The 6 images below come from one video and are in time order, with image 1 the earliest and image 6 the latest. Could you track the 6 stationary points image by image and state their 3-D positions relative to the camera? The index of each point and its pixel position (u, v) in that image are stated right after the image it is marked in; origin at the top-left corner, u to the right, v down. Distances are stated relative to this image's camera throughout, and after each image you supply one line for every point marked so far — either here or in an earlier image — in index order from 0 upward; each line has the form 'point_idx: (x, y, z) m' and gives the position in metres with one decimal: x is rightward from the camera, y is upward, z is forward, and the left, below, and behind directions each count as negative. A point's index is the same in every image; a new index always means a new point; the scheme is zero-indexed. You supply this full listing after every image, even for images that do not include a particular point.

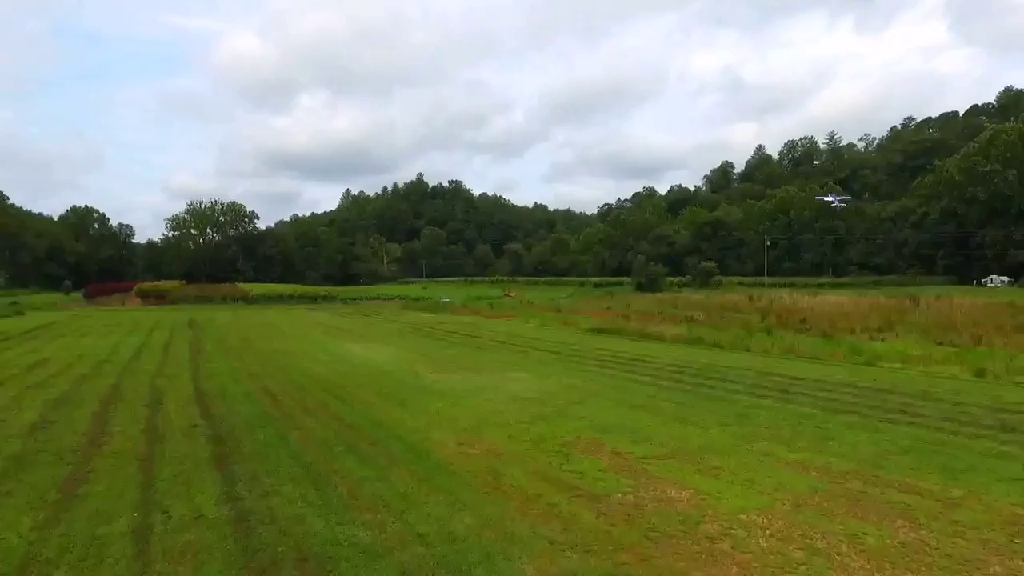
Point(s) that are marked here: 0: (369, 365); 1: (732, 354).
0: (-4.0, -2.2, +17.1) m
1: (+6.7, -2.0, +18.9) m
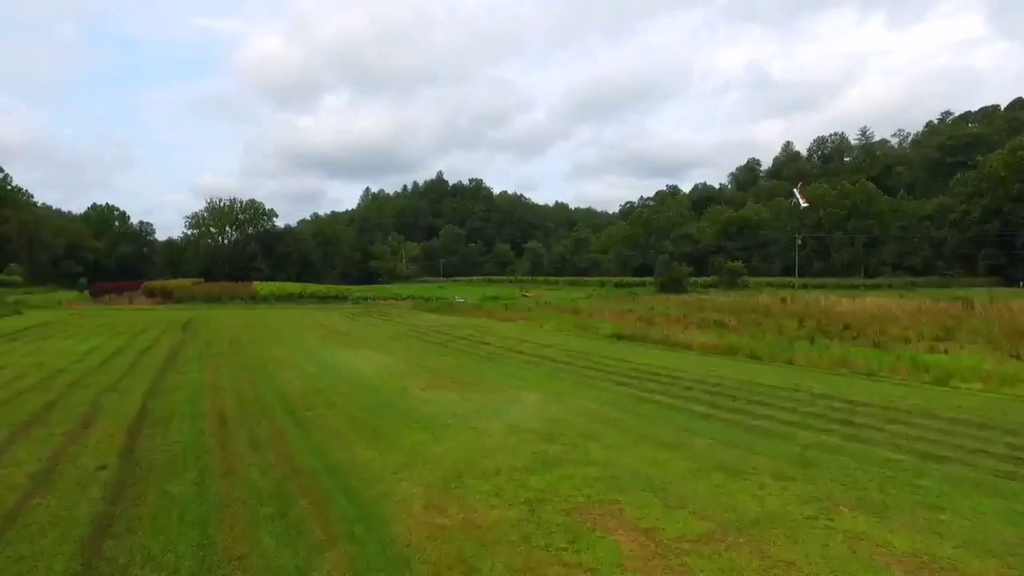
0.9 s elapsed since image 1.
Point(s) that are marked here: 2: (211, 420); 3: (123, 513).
0: (-3.9, -2.2, +14.9) m
1: (+7.0, -2.1, +16.4) m
2: (-5.2, -2.3, +10.6) m
3: (-4.0, -2.3, +6.3) m
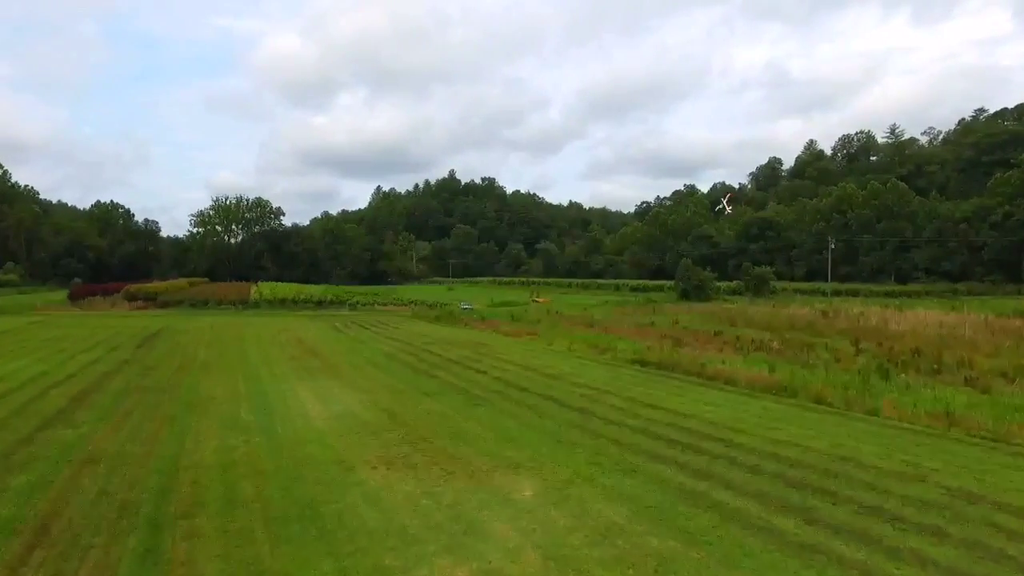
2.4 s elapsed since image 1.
0: (-4.0, -2.7, +11.0) m
1: (+6.9, -2.7, +12.3) m
2: (-5.4, -2.8, +6.7) m
3: (-4.3, -2.8, +2.4) m
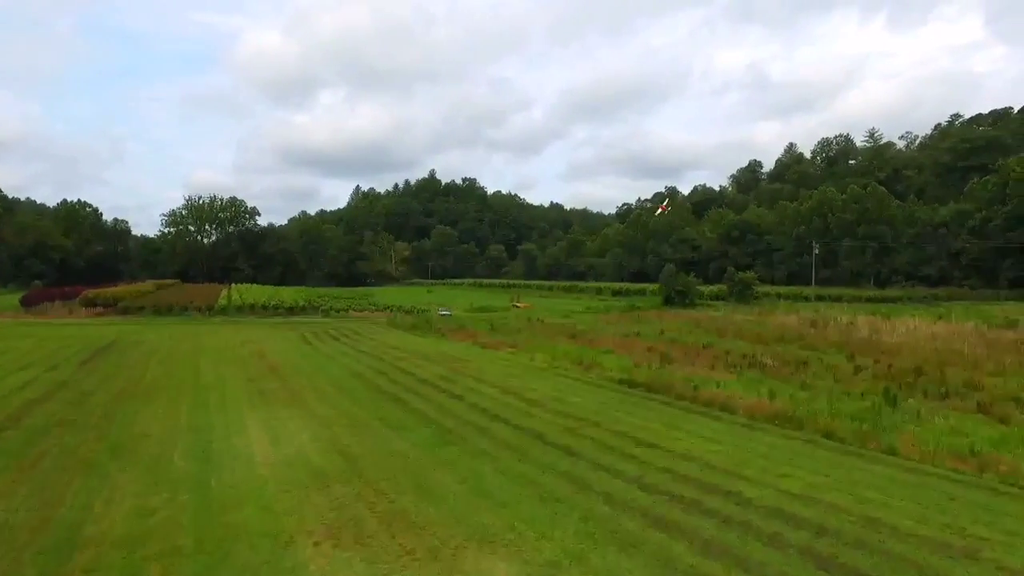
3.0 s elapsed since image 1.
0: (-4.4, -3.2, +9.3) m
1: (+6.4, -3.2, +10.9) m
2: (-5.7, -3.2, +5.0) m
3: (-4.5, -3.3, +0.7) m
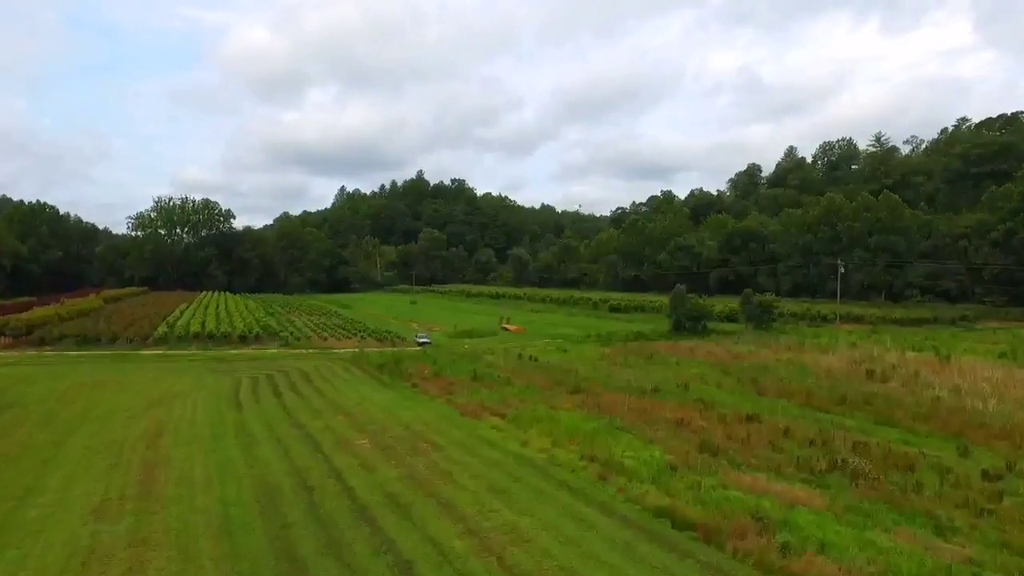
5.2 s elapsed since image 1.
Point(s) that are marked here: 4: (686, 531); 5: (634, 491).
0: (-4.6, -5.0, +2.6) m
1: (+6.2, -5.0, +4.3) m
2: (-5.8, -5.0, -1.8) m
3: (-4.5, -5.1, -6.0) m
4: (+3.5, -4.9, +12.3) m
5: (+2.9, -4.8, +14.4) m
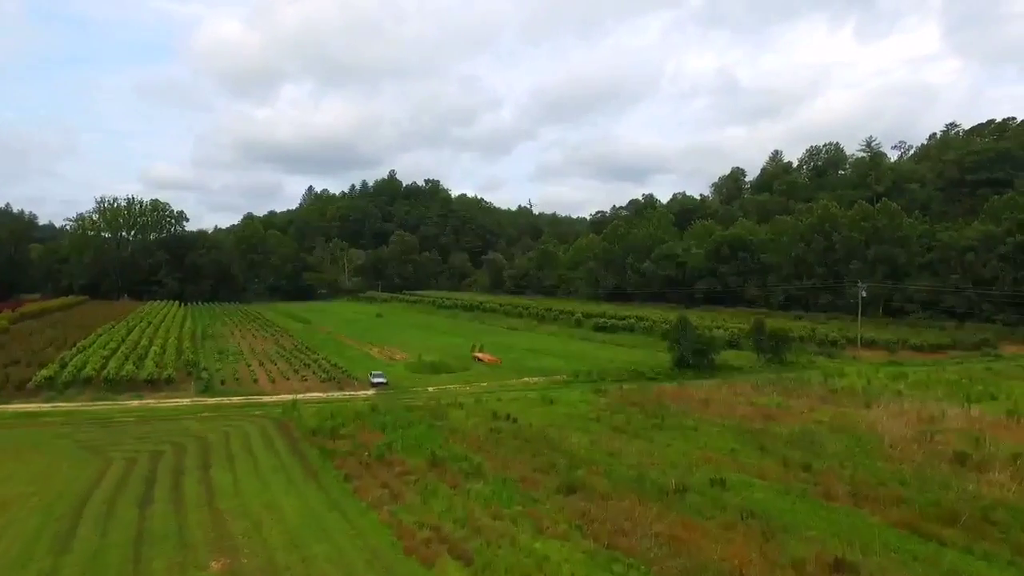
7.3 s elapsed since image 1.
0: (-4.6, -6.8, -5.1) m
1: (+6.2, -6.9, -3.0) m
2: (-5.6, -6.9, -9.6) m
3: (-4.1, -6.9, -13.8) m
4: (+3.2, -6.7, +4.9) m
5: (+2.4, -6.6, +6.9) m
